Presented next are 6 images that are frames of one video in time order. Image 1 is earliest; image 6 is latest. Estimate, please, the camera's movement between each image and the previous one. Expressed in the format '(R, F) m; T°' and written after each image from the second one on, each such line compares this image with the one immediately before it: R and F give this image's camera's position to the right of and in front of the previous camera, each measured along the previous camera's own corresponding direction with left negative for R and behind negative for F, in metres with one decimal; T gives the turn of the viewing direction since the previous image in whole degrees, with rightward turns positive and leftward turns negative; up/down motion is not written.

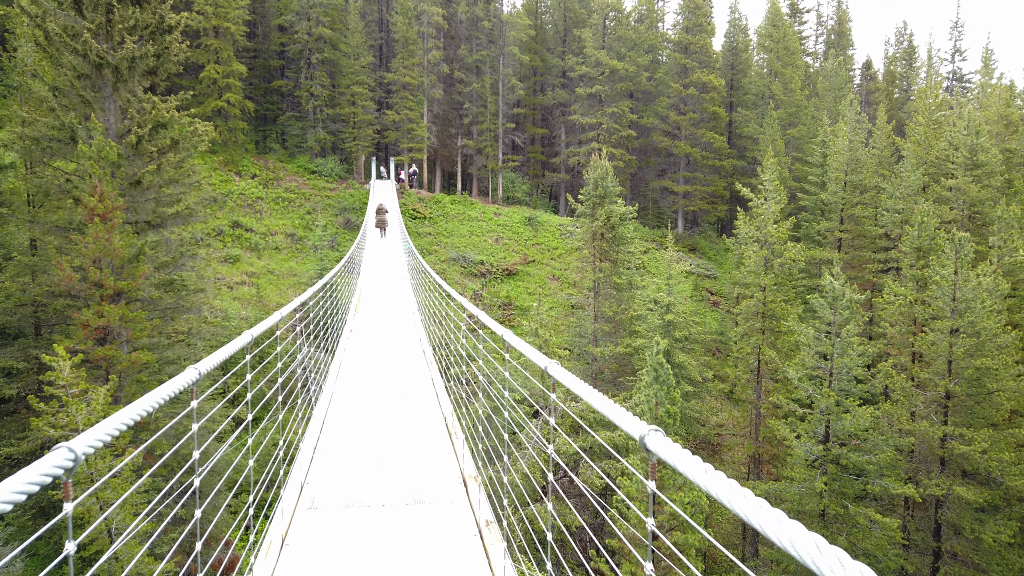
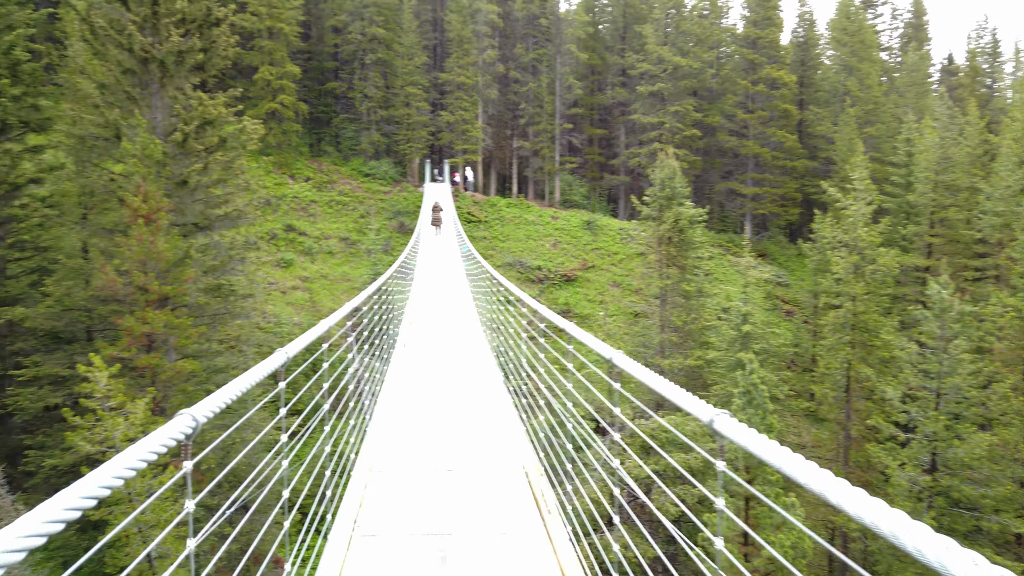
(-0.7, +0.8) m; -3°
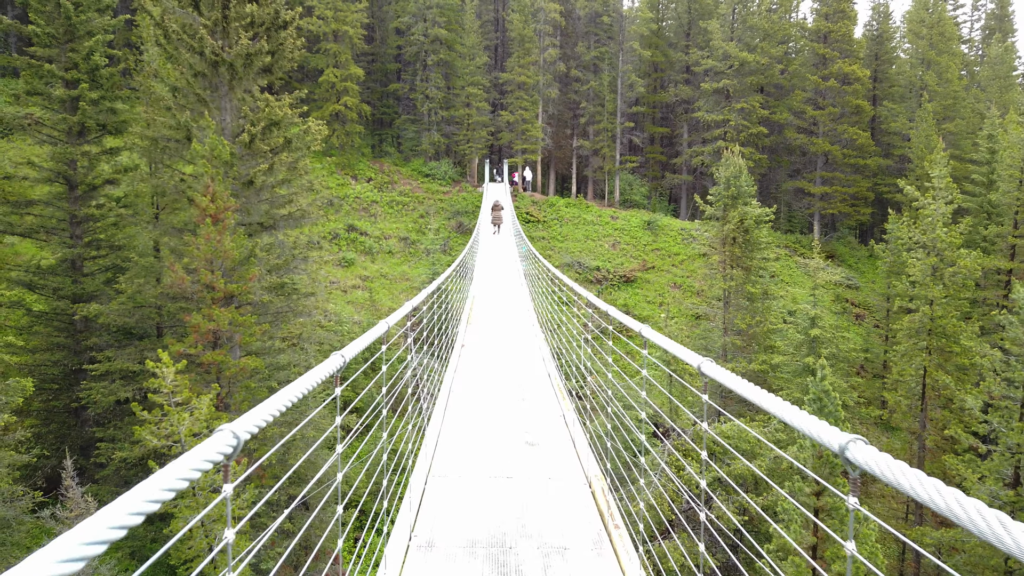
(-0.6, +0.1) m; -3°
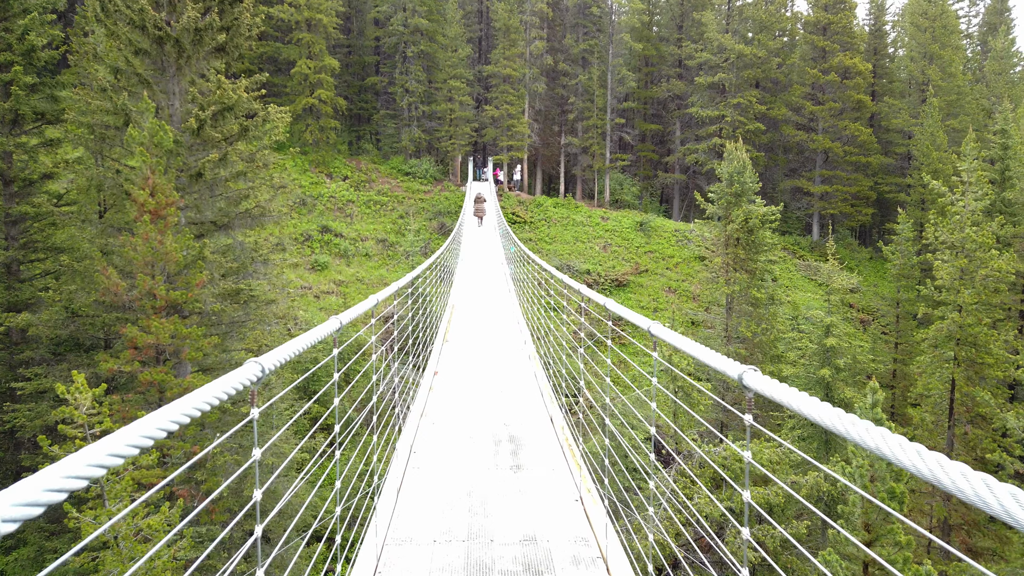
(0.0, +0.9) m; +2°
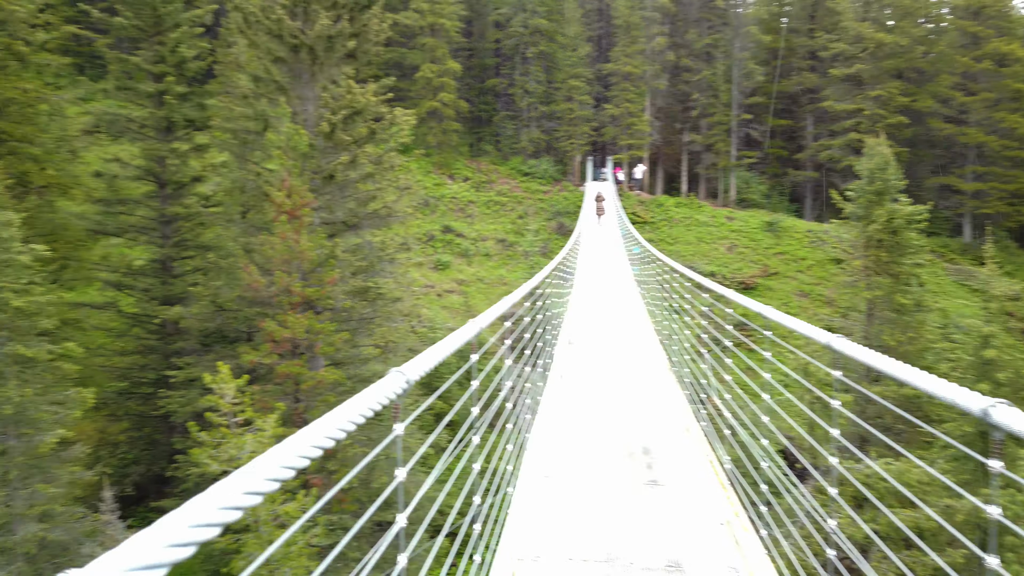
(-1.4, 0.0) m; -6°
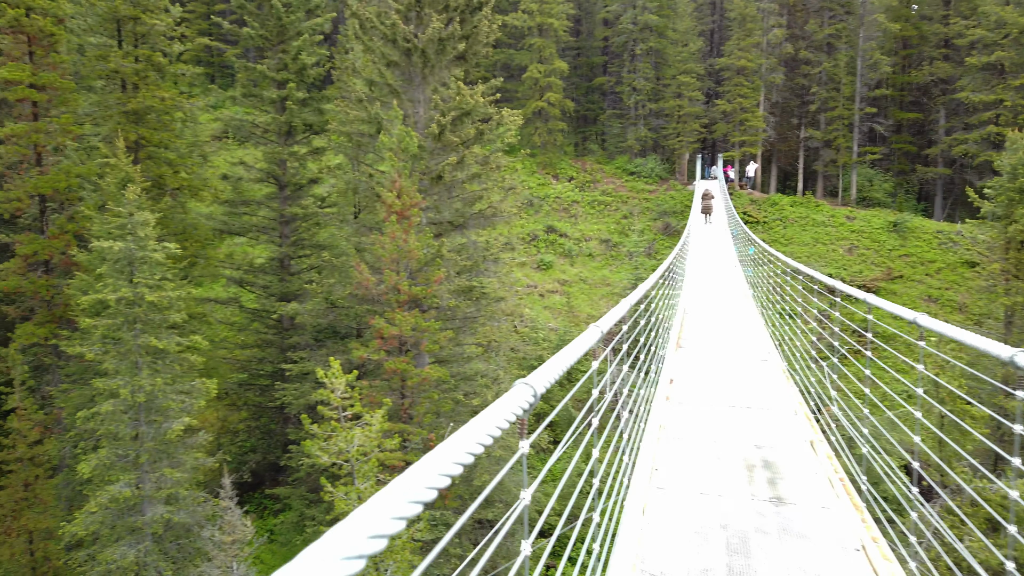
(-1.2, 0.0) m; -5°
